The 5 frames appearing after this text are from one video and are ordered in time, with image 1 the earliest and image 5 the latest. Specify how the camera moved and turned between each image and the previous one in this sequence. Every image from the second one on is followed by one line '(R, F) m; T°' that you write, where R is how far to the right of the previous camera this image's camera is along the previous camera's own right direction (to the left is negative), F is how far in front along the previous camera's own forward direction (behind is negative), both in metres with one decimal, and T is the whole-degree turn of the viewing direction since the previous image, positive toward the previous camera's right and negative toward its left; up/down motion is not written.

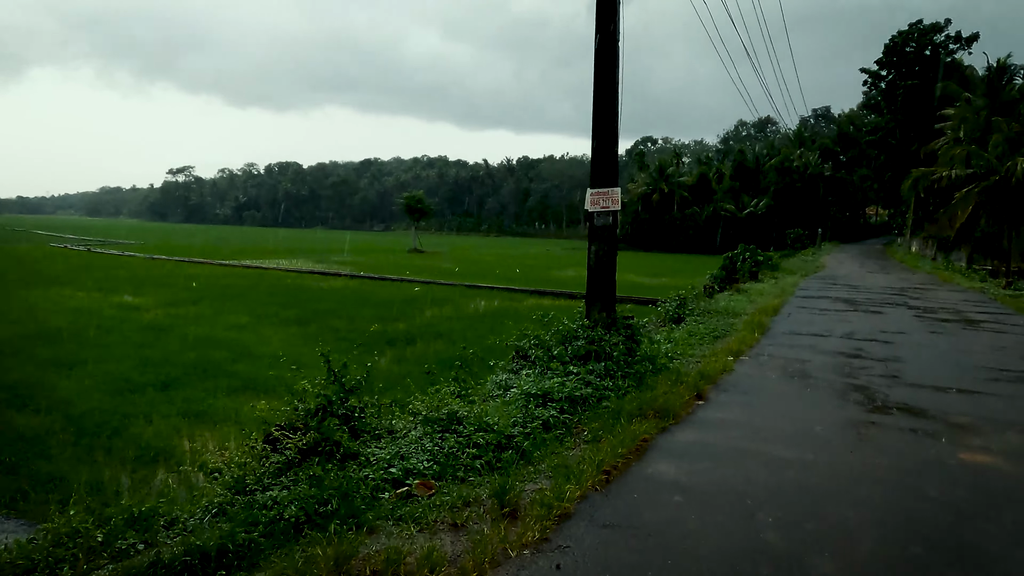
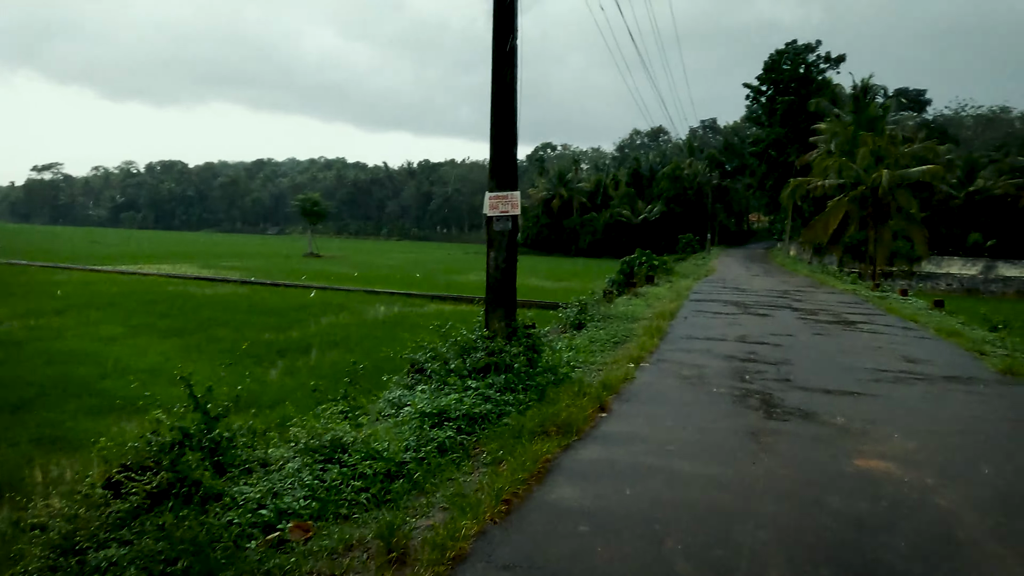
(+0.1, +0.3) m; +8°
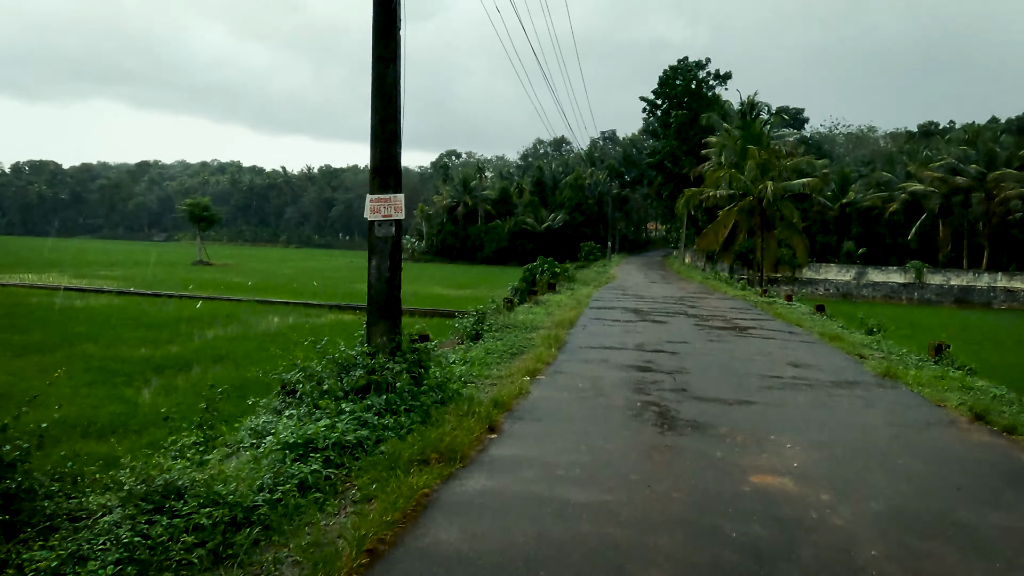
(+0.2, +0.4) m; +8°
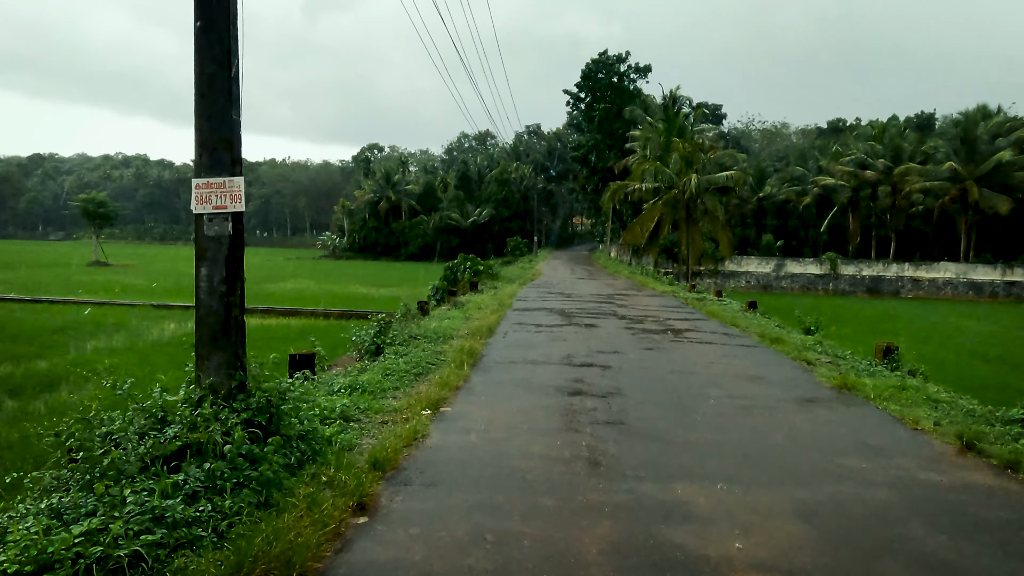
(+0.2, +1.2) m; +6°
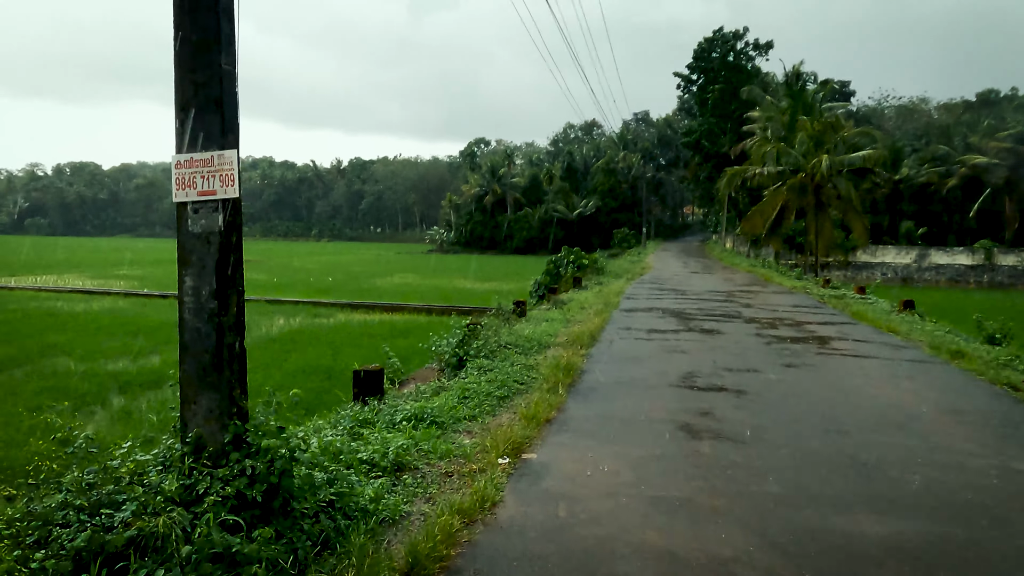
(0.0, +1.2) m; -9°
